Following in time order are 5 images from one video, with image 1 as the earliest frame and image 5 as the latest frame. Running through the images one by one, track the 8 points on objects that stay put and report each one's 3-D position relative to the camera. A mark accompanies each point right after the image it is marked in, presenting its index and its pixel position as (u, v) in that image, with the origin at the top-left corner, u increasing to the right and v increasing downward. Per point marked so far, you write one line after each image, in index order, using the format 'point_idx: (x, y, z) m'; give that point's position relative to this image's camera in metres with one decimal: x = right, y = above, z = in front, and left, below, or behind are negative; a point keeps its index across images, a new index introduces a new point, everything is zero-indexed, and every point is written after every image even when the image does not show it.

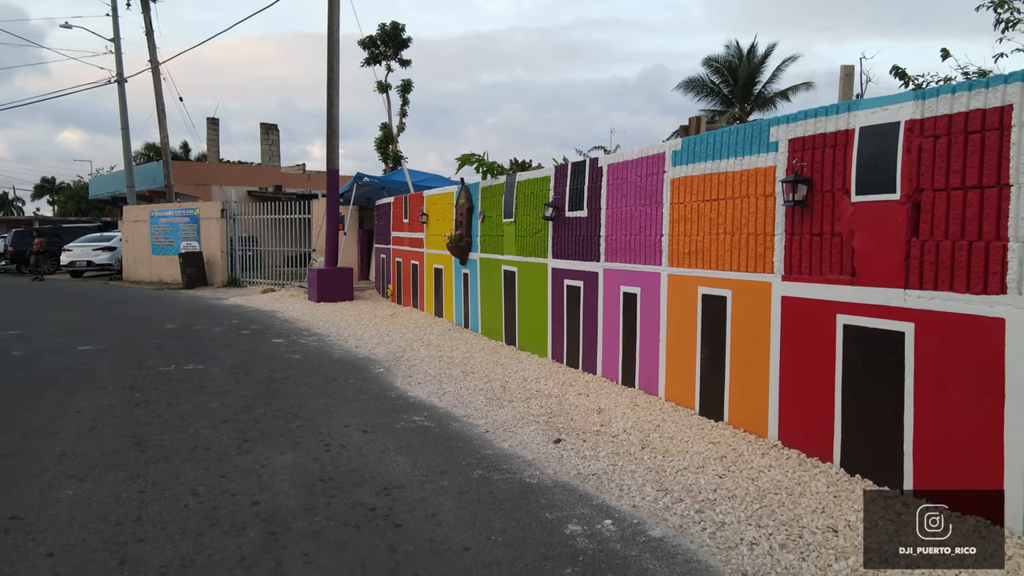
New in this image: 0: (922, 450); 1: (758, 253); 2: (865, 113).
0: (+1.2, -0.5, +3.7) m
1: (+0.9, +0.1, +4.9) m
2: (+1.1, +0.6, +4.1) m
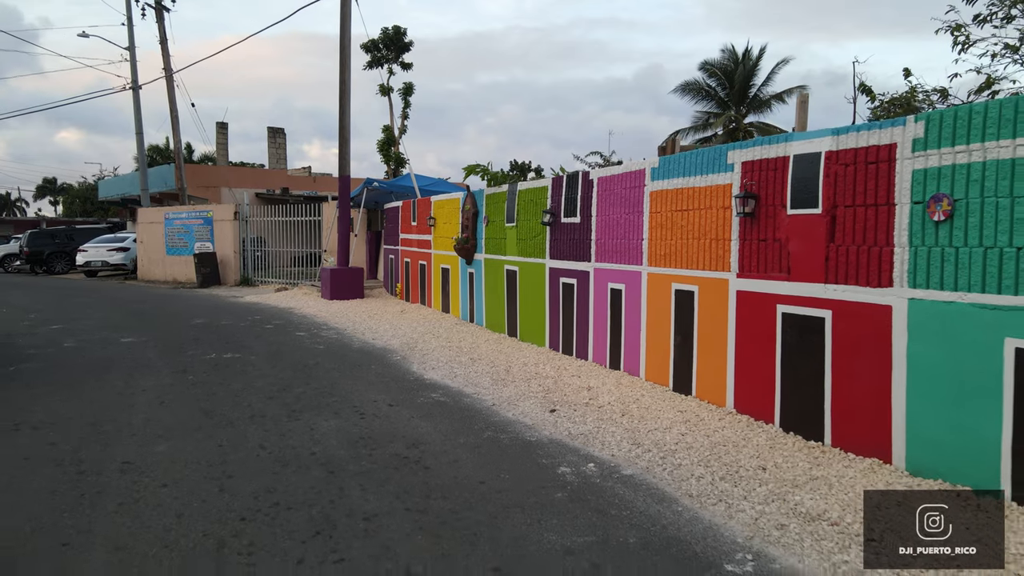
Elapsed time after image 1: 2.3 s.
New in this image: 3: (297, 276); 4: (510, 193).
0: (+1.2, -0.5, +4.7) m
1: (+1.0, +0.2, +5.9) m
2: (+1.1, +0.6, +5.1) m
3: (-3.3, +0.2, +19.5) m
4: (0.0, +0.8, +10.0) m
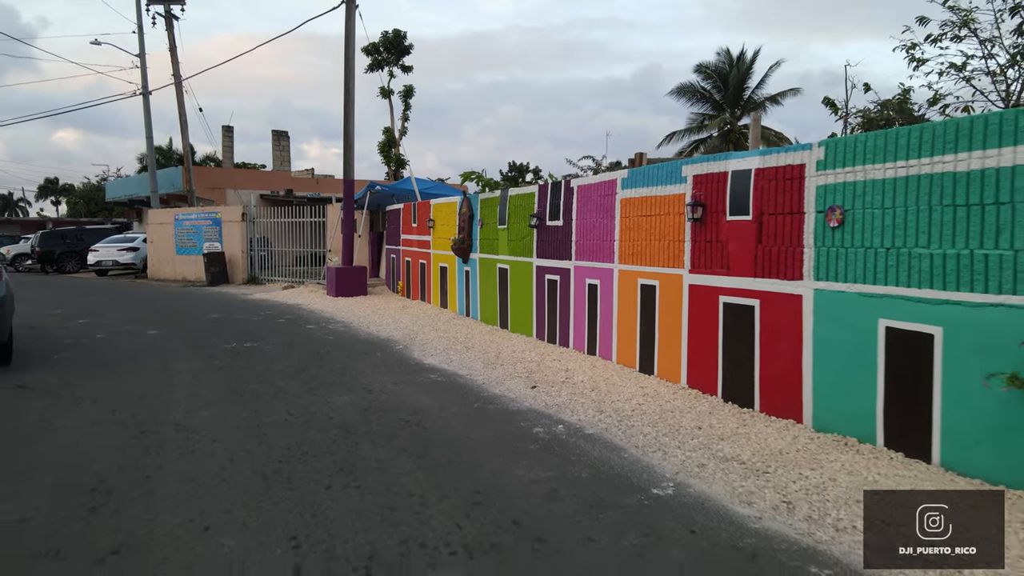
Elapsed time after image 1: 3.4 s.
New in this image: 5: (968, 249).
0: (+1.1, -0.4, +5.7) m
1: (+0.9, +0.2, +6.9) m
2: (+1.1, +0.6, +6.1) m
3: (-3.4, +0.2, +20.5) m
4: (-0.1, +0.8, +11.0) m
5: (+1.5, +0.1, +4.2) m
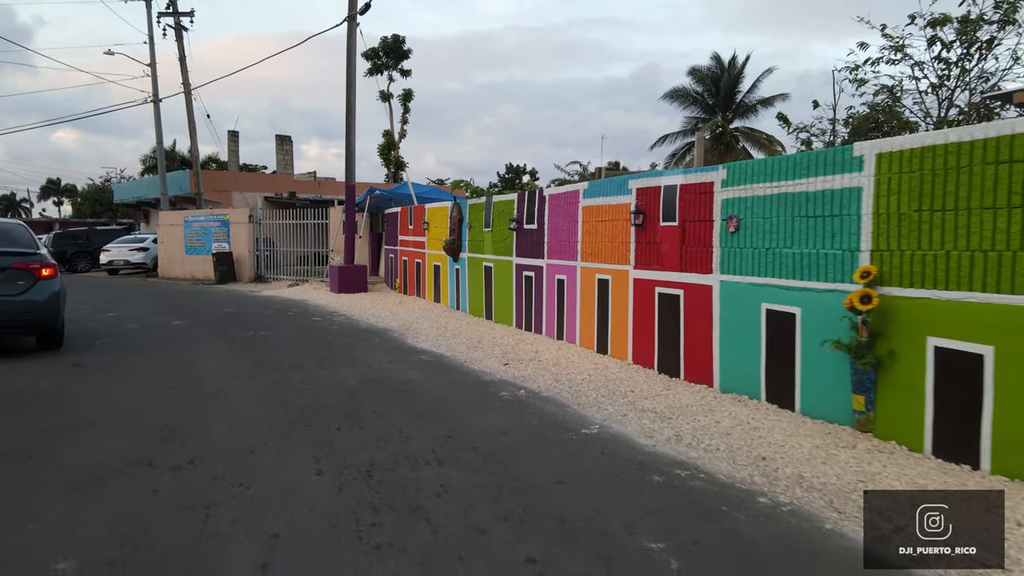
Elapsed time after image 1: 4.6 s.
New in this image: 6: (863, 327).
0: (+1.0, -0.4, +7.1) m
1: (+0.7, +0.2, +8.3) m
2: (+0.9, +0.7, +7.5) m
3: (-3.6, +0.2, +21.9) m
4: (-0.2, +0.8, +12.4) m
5: (+1.3, +0.2, +5.6) m
6: (+1.4, -0.2, +4.9) m
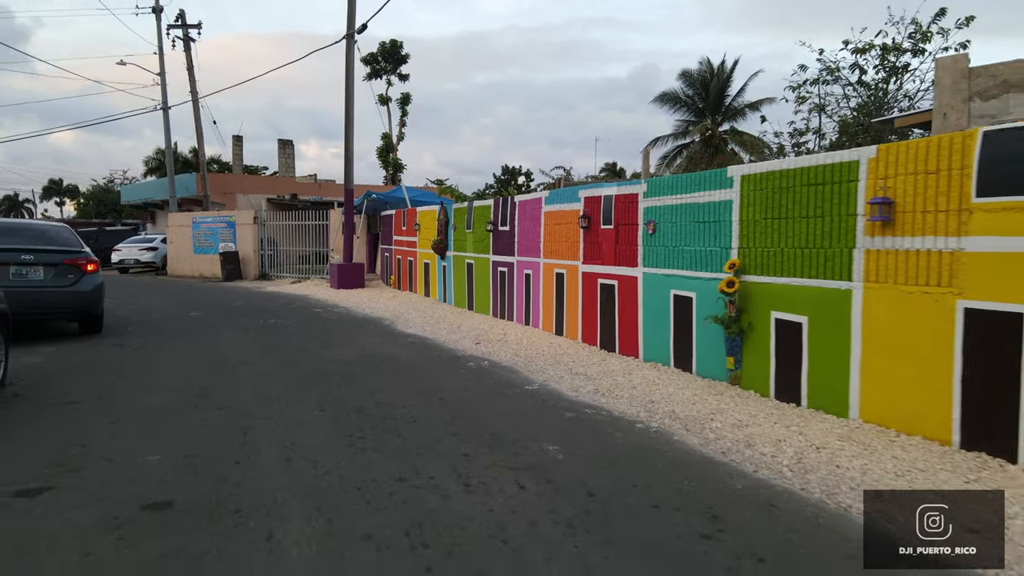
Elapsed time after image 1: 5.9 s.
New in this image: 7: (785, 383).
0: (+0.8, -0.3, +8.8) m
1: (+0.5, +0.3, +10.0) m
2: (+0.7, +0.7, +9.2) m
3: (-3.8, +0.3, +23.5) m
4: (-0.5, +0.9, +14.1) m
5: (+1.1, +0.2, +7.2) m
6: (+1.1, -0.1, +6.6) m
7: (+1.3, -0.5, +6.1) m
